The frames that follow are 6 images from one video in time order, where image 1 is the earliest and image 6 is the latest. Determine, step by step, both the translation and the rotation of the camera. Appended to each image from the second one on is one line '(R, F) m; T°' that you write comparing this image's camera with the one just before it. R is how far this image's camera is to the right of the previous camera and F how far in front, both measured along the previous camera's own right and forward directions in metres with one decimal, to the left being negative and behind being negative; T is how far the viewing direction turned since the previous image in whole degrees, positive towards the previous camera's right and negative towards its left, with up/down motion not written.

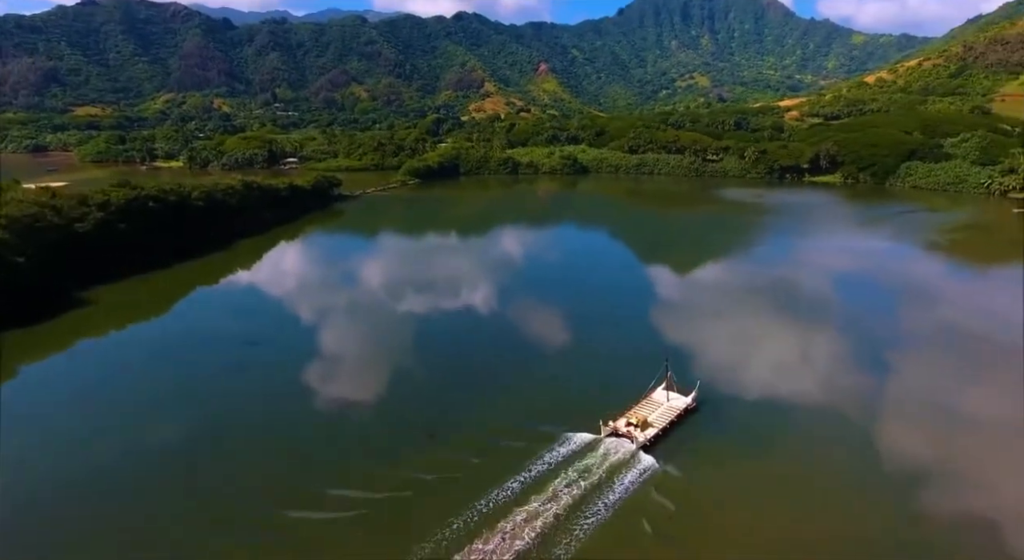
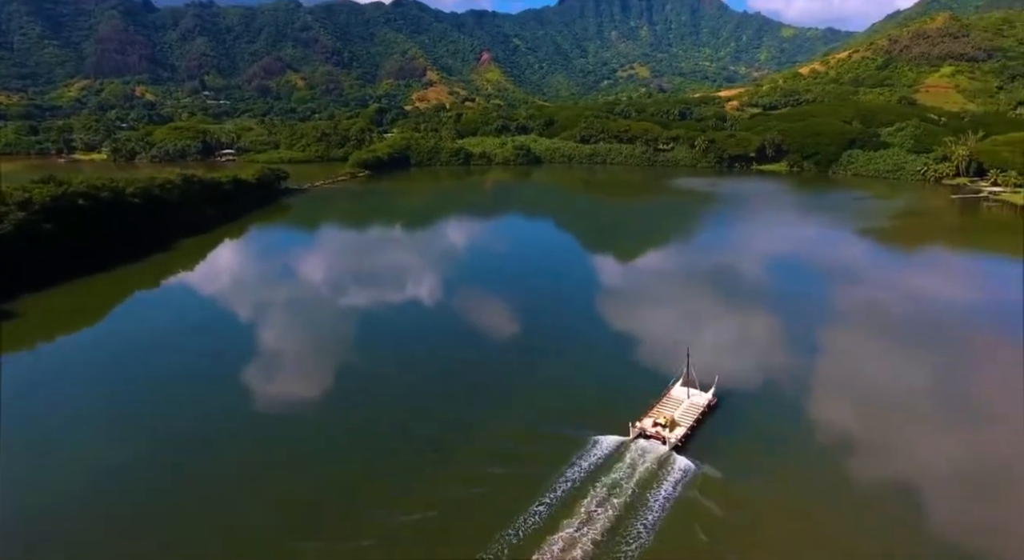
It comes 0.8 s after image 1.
(-1.2, +0.5) m; +6°
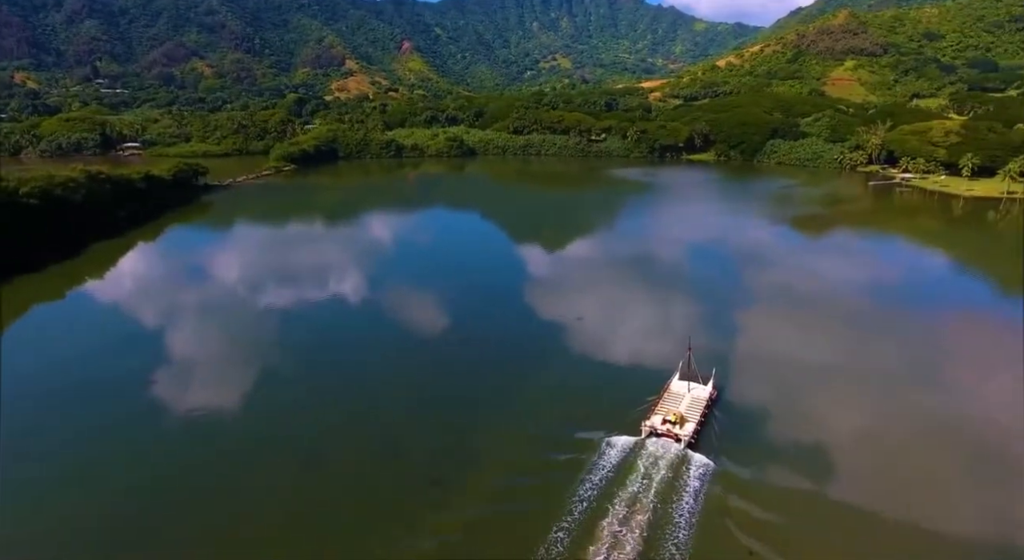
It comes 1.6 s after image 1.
(-1.1, +0.6) m; +8°
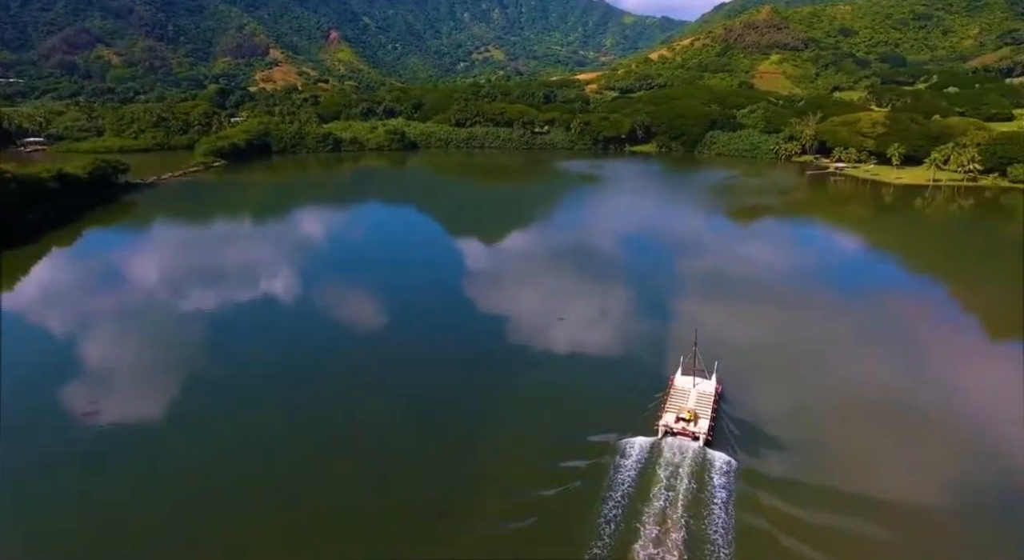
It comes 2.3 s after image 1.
(-1.0, +0.5) m; +7°
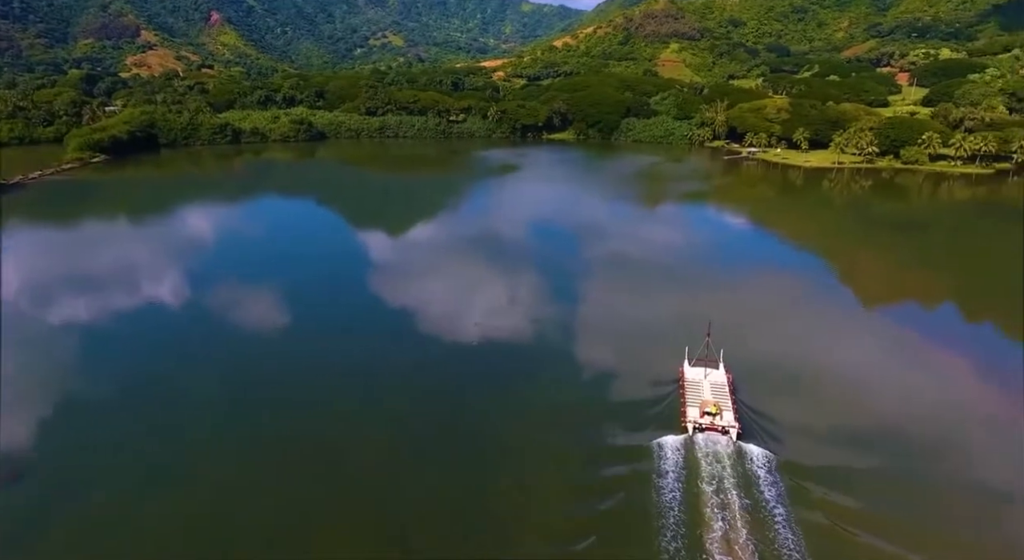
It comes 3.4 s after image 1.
(-1.5, +1.0) m; +10°
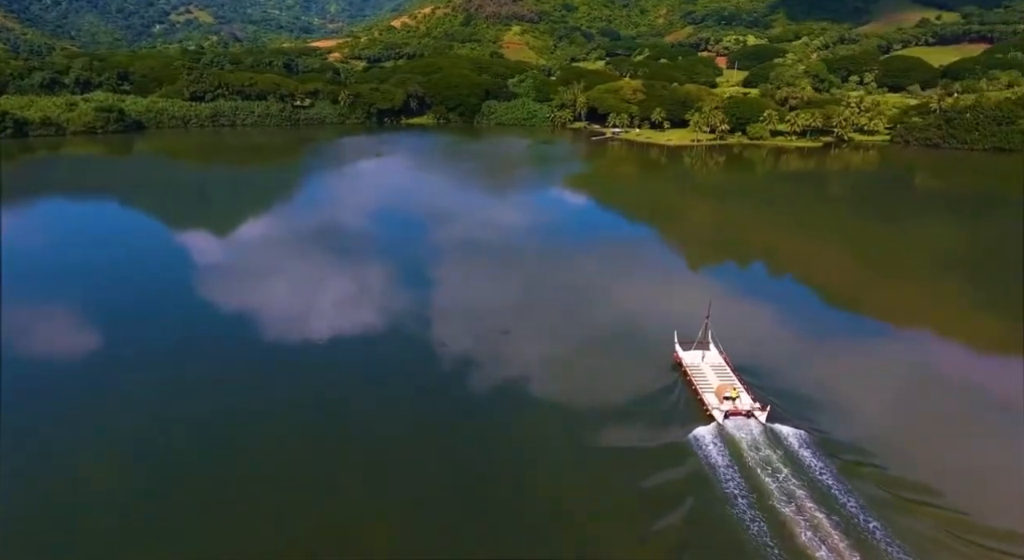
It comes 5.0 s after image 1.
(-2.1, +1.8) m; +15°
